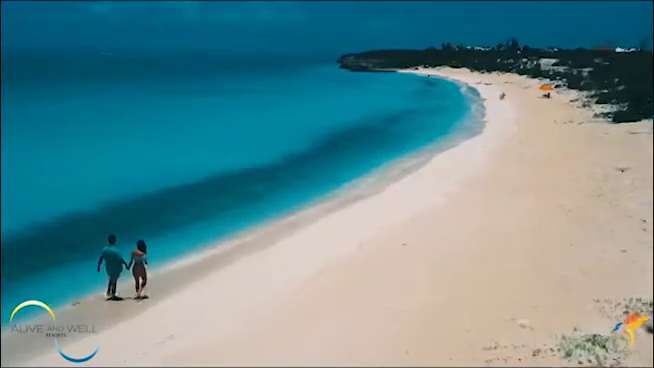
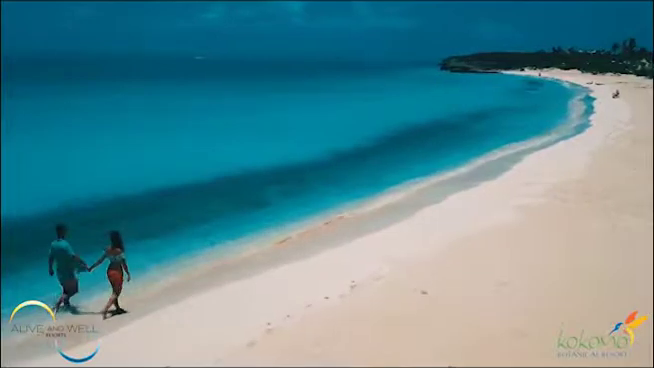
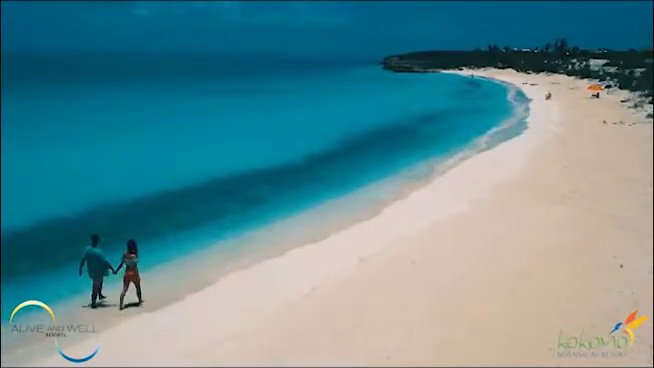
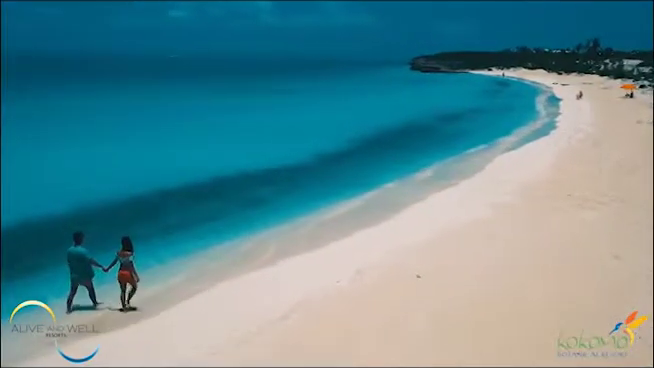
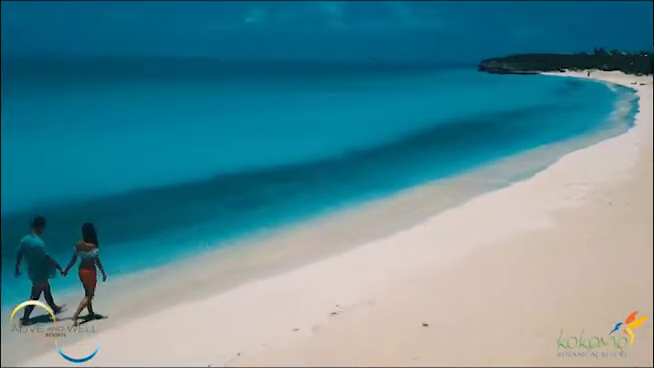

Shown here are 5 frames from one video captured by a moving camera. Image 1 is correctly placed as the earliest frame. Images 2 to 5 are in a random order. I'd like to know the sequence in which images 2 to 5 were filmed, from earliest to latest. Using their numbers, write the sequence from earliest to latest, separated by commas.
3, 4, 2, 5
